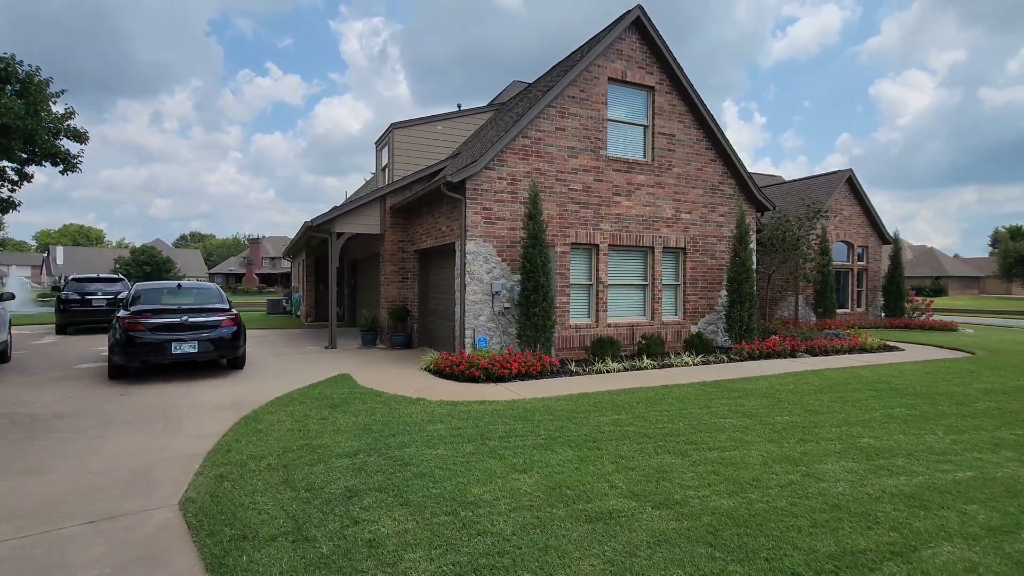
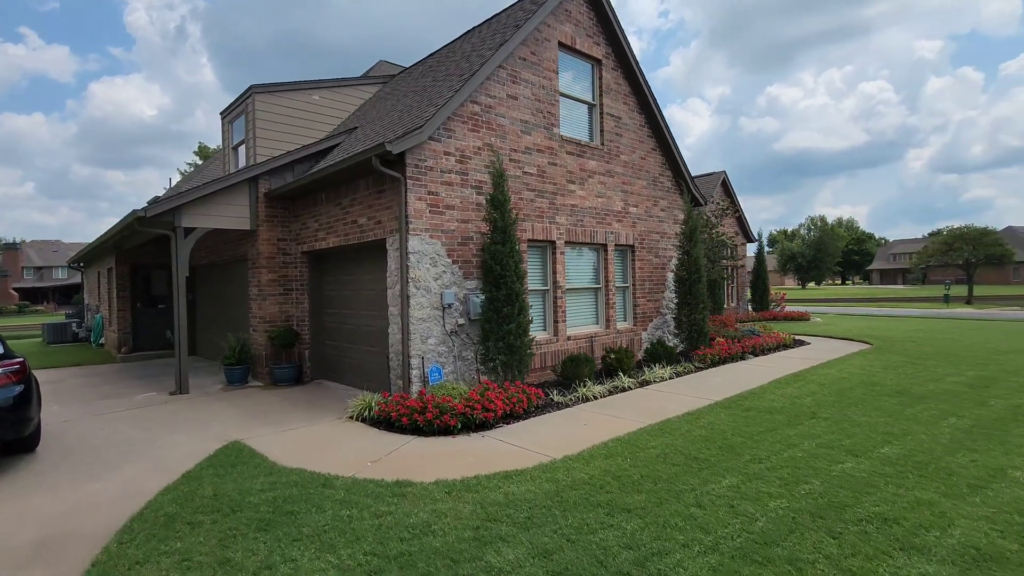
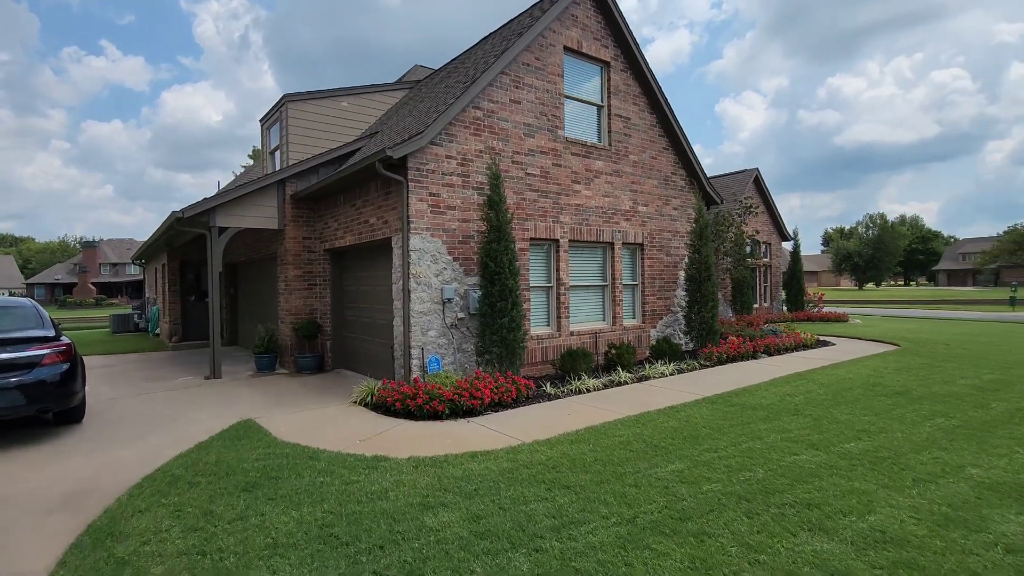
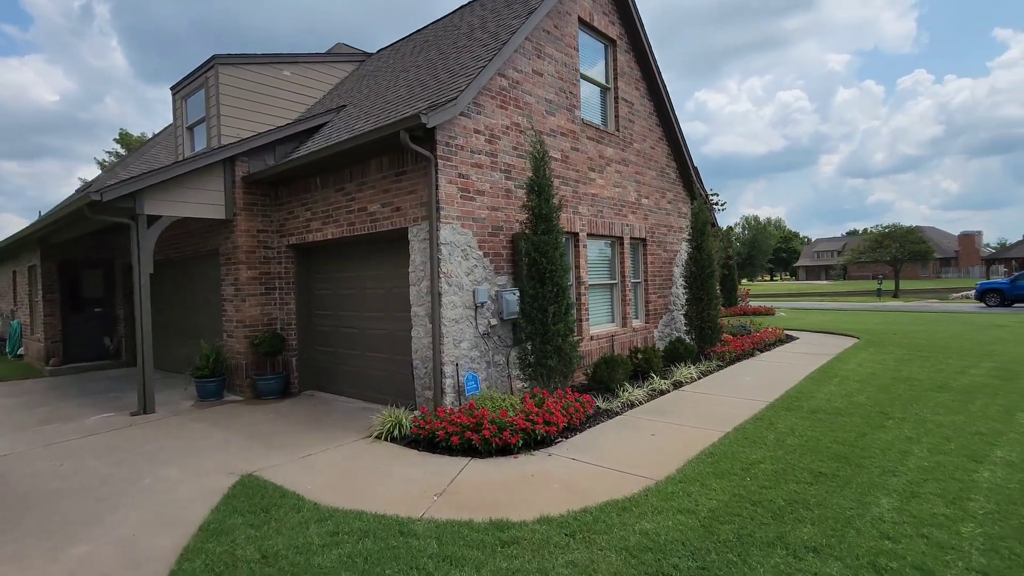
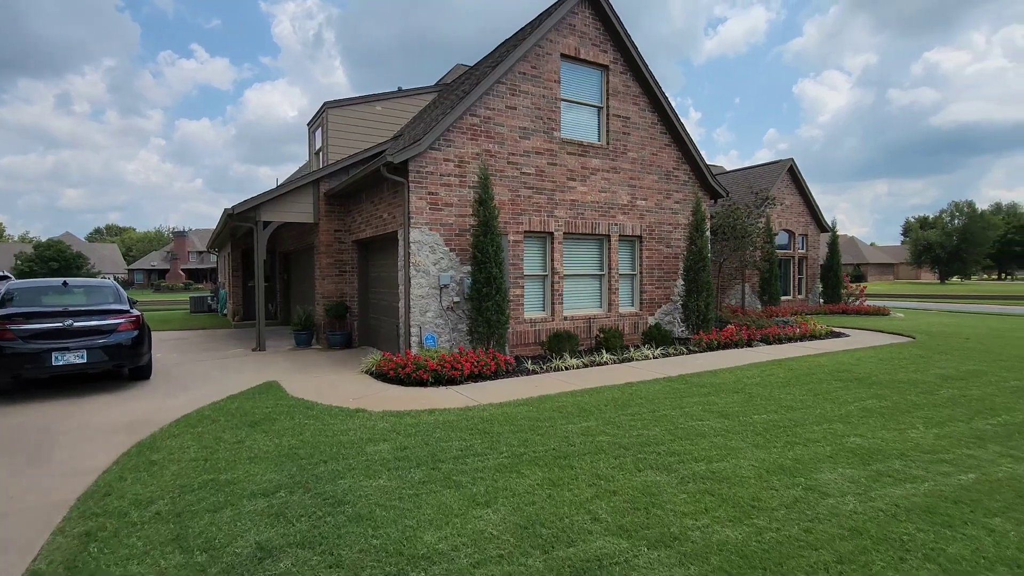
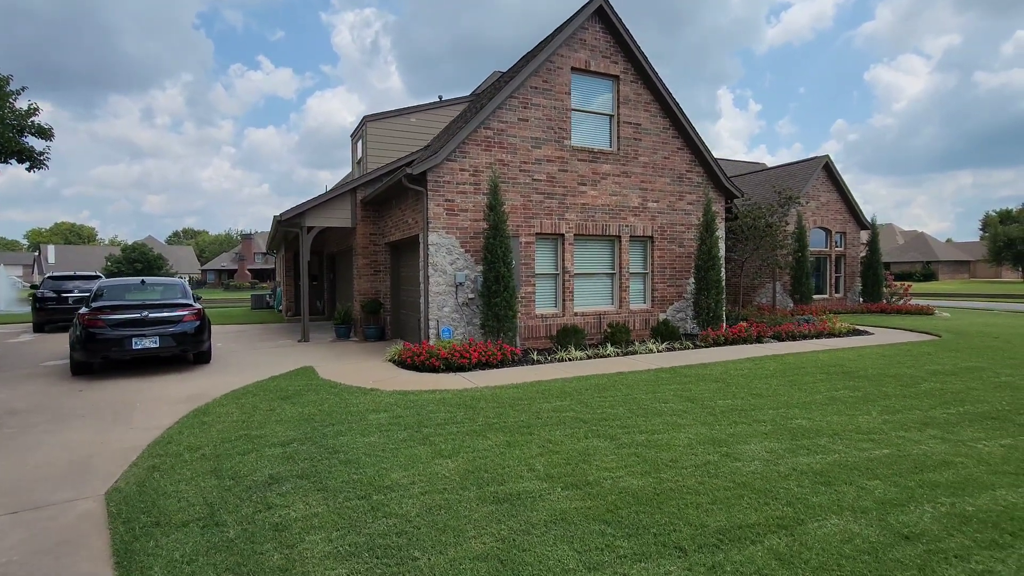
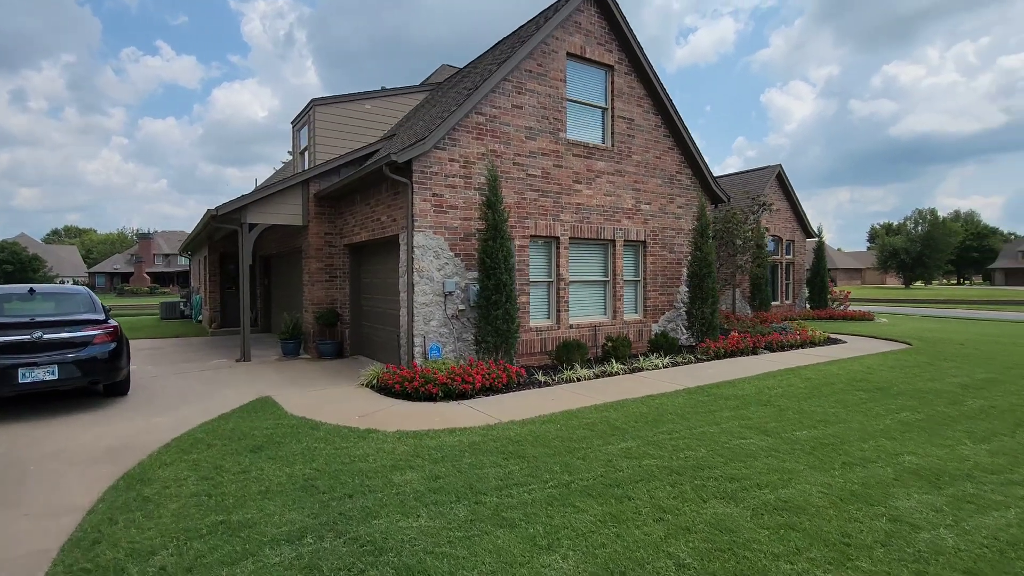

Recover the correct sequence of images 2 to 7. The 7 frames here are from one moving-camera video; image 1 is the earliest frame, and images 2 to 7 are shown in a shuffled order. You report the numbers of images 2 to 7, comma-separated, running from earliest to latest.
6, 5, 7, 3, 2, 4
